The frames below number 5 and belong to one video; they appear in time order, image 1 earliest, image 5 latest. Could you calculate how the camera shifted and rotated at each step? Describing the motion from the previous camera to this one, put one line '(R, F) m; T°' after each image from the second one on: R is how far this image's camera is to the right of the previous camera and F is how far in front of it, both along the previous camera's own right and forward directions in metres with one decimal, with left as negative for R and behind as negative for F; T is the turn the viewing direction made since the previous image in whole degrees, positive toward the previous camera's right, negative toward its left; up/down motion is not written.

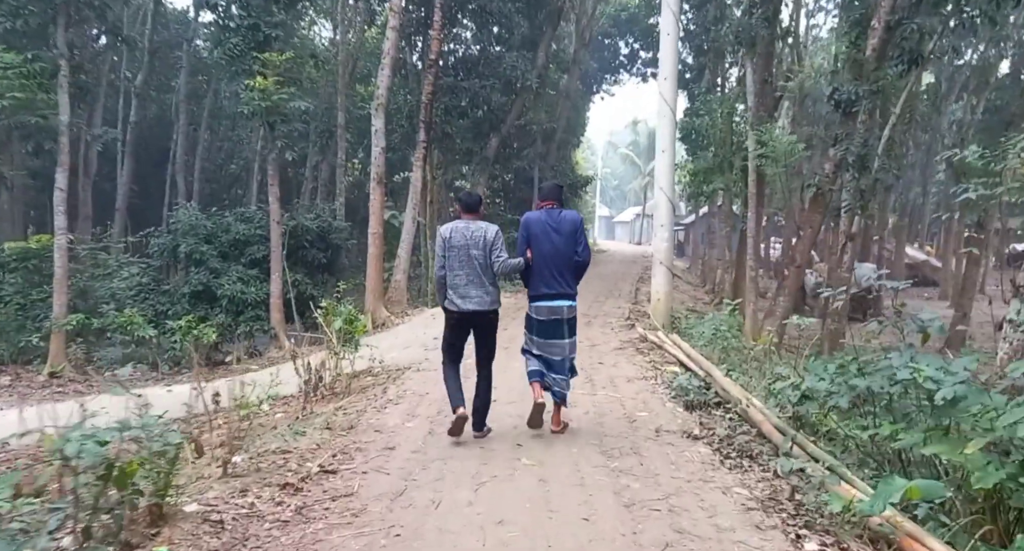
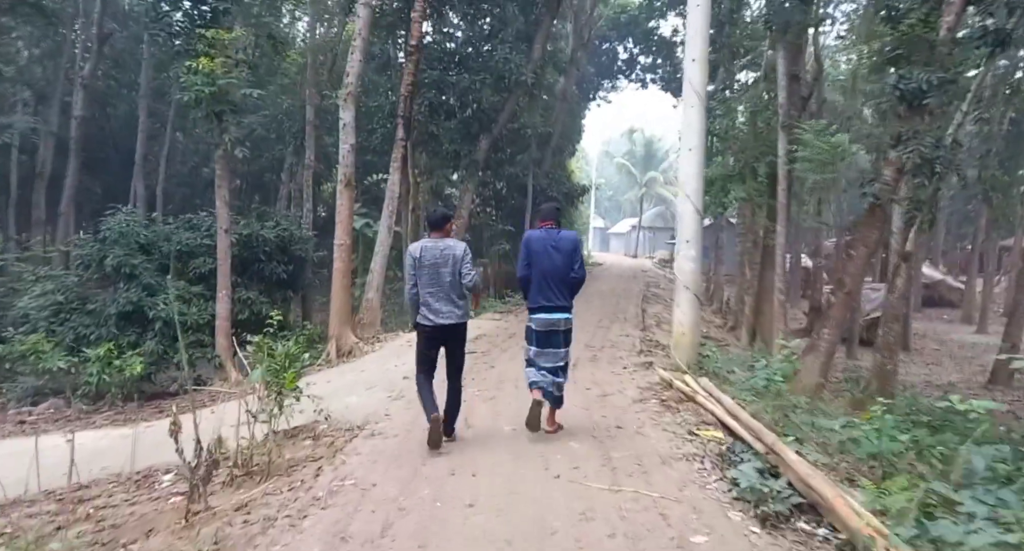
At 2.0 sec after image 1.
(0.0, +2.2) m; +1°
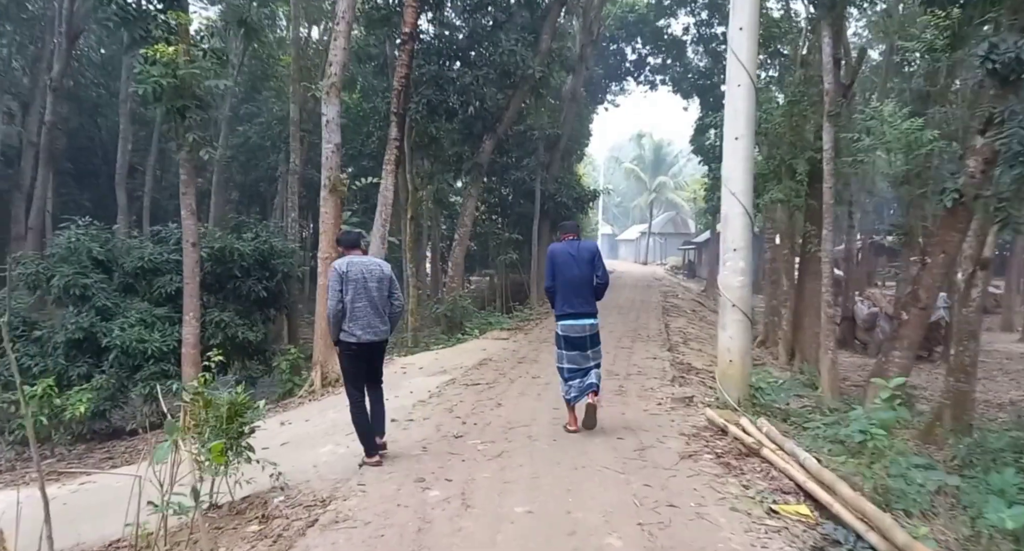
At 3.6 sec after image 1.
(0.0, +1.6) m; -1°
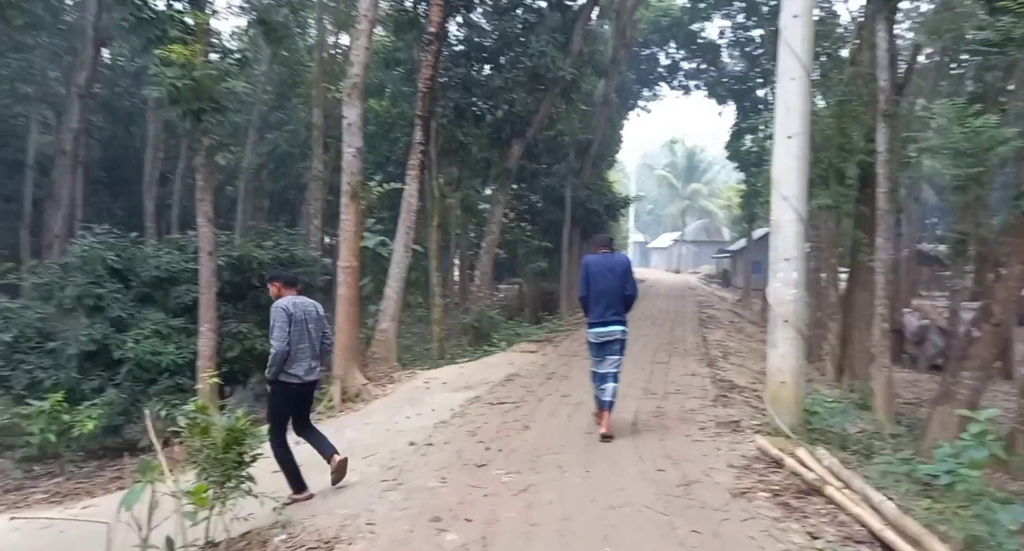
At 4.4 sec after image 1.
(0.0, +0.6) m; -2°
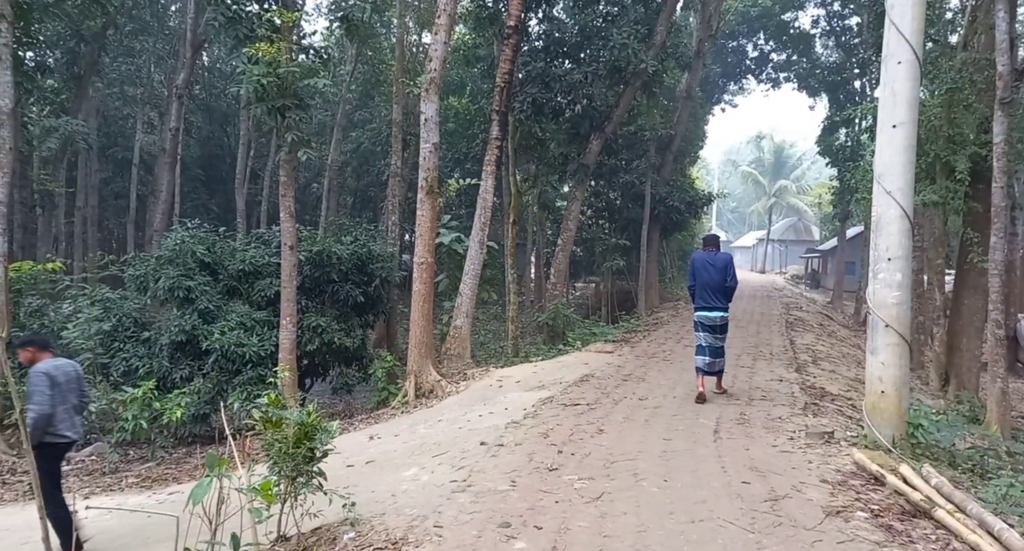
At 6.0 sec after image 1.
(0.0, +0.2) m; -6°
